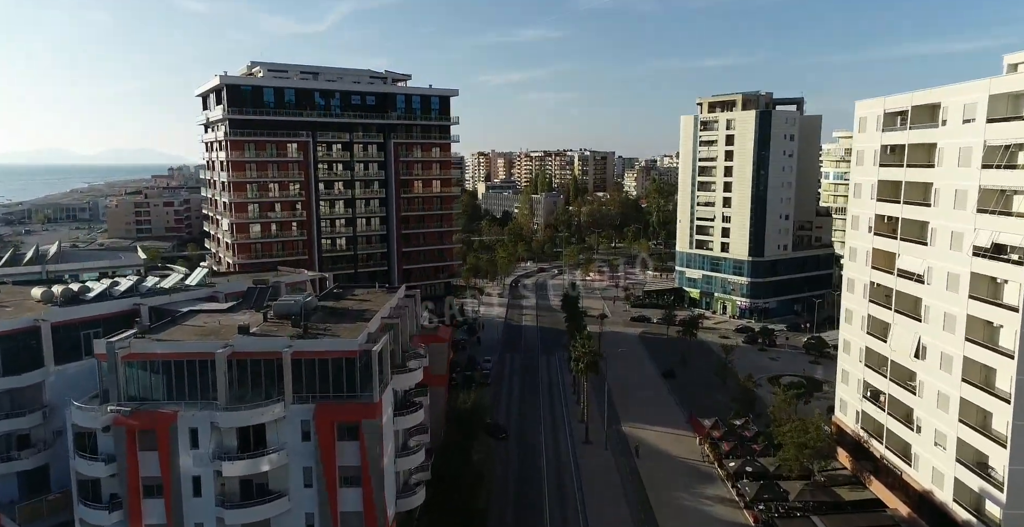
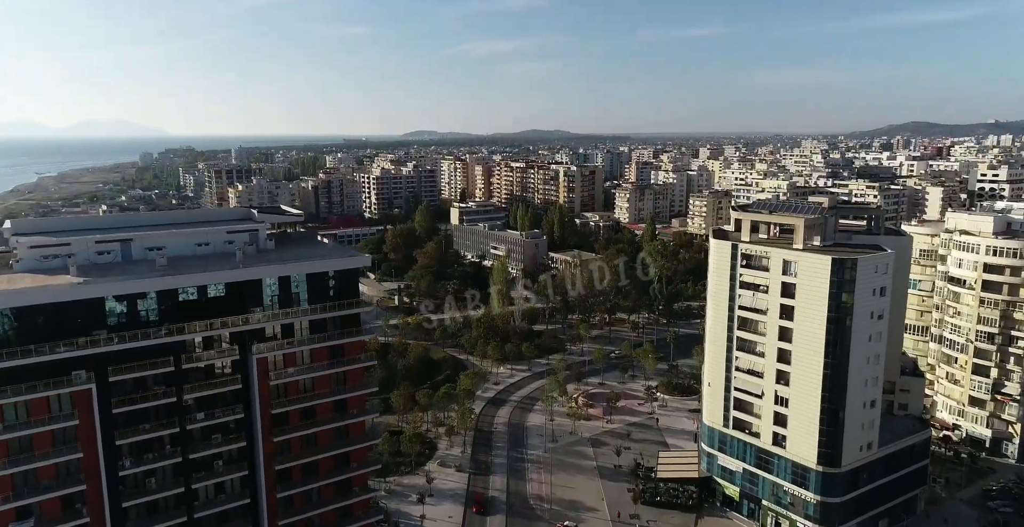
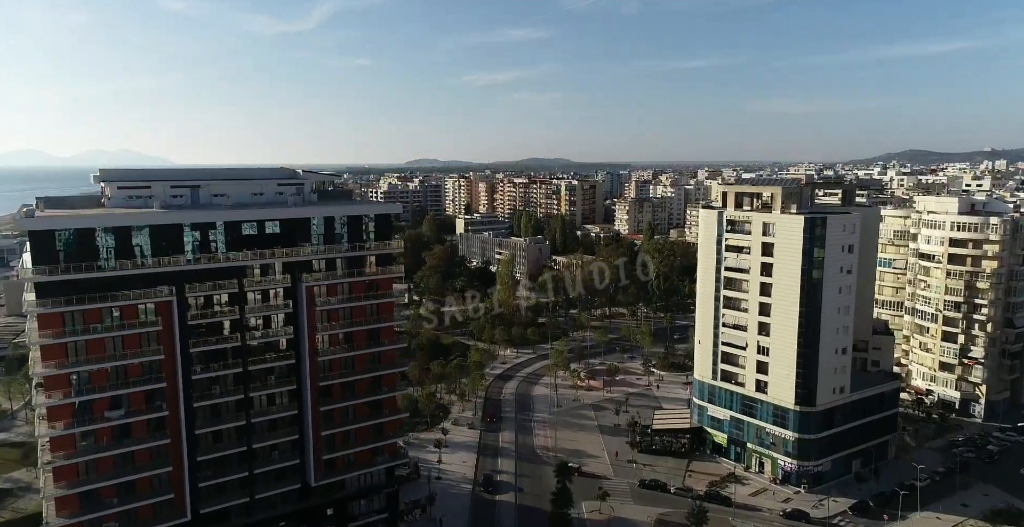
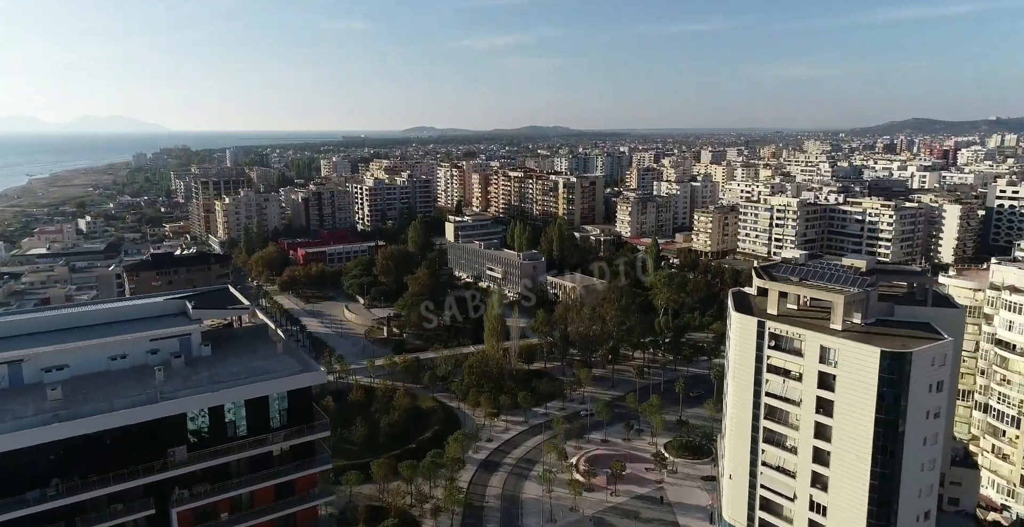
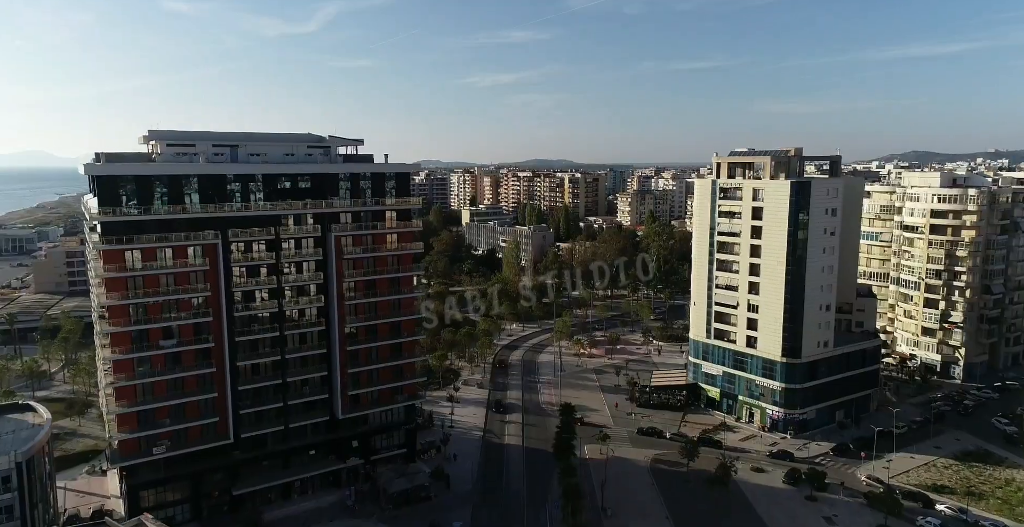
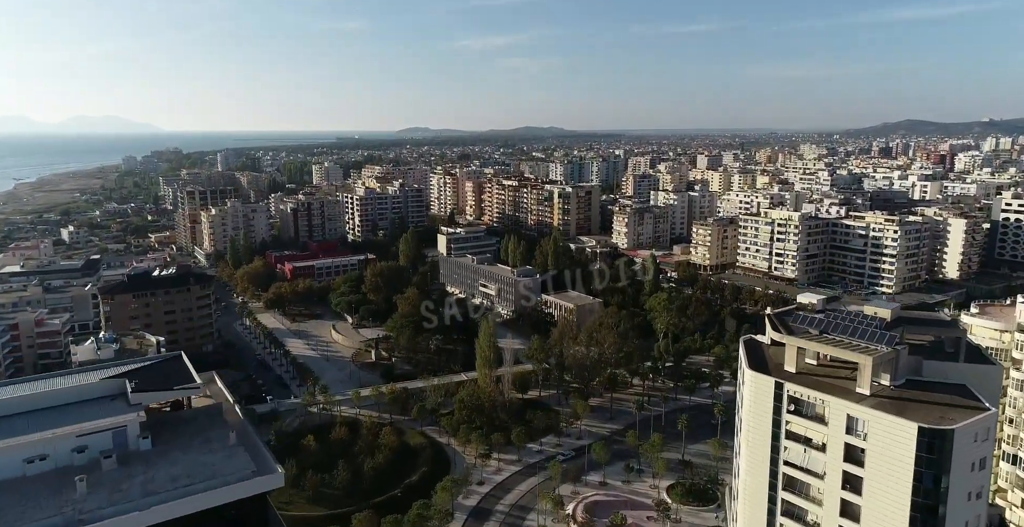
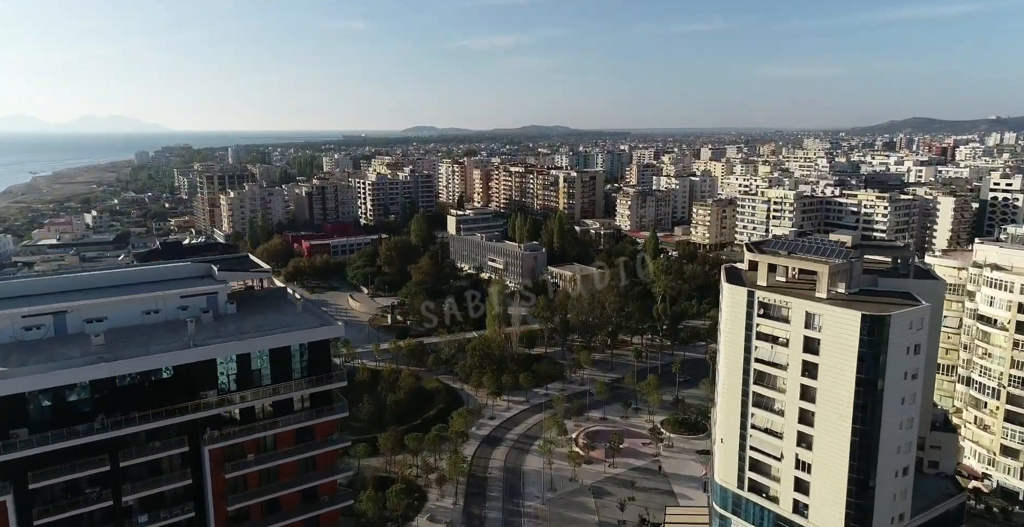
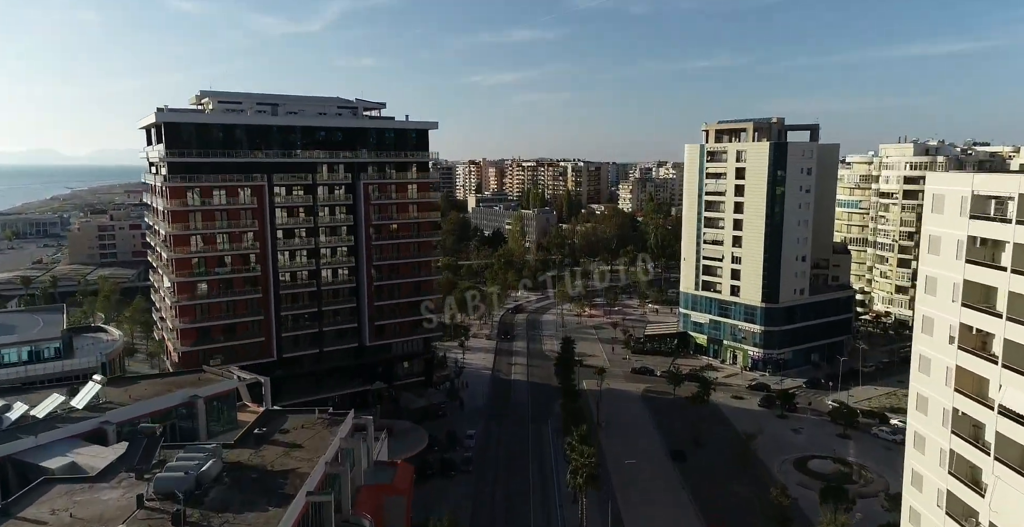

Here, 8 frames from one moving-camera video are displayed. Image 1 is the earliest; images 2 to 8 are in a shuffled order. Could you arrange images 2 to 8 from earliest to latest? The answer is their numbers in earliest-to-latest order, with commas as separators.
8, 5, 3, 2, 7, 4, 6
